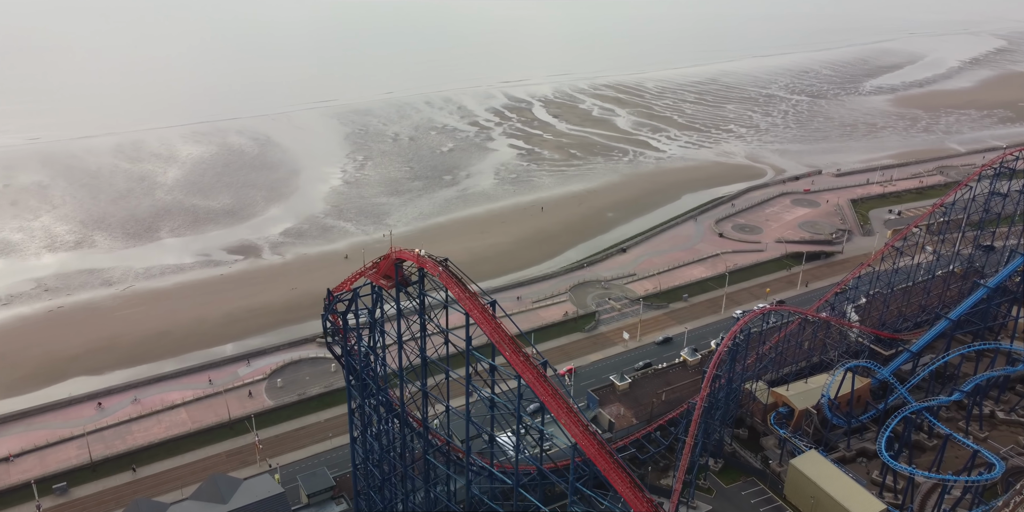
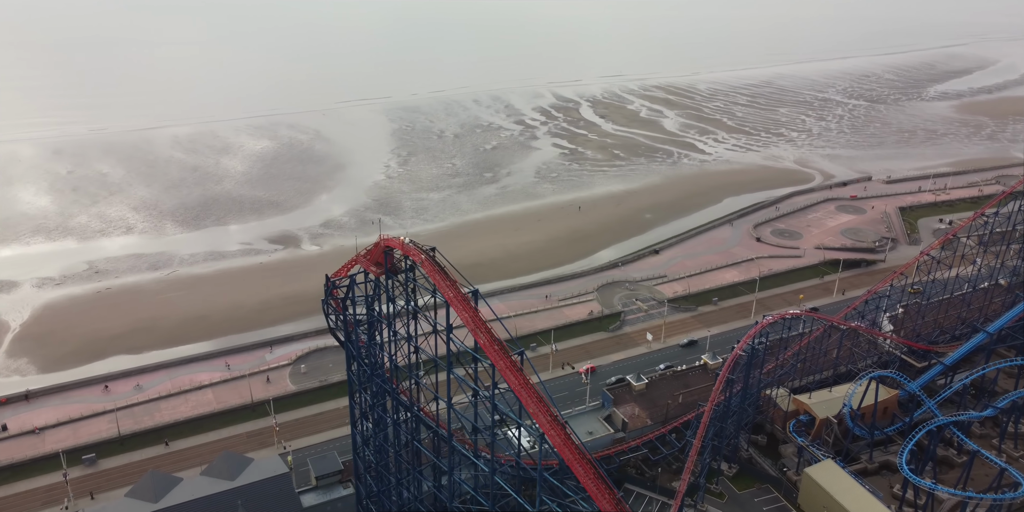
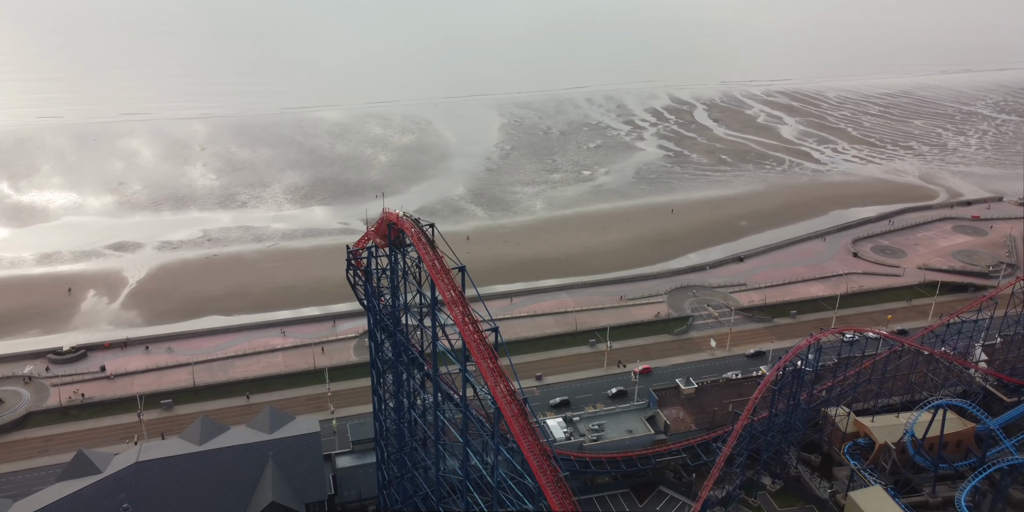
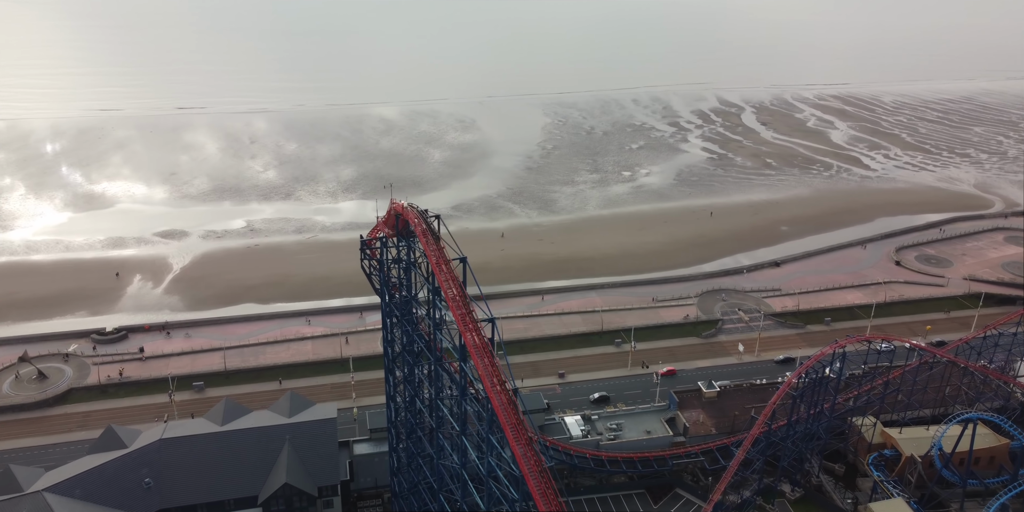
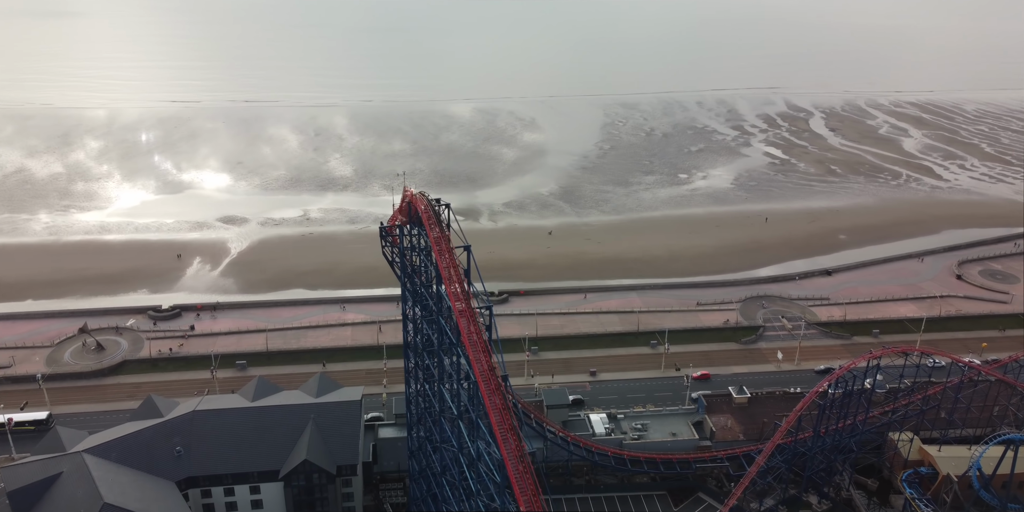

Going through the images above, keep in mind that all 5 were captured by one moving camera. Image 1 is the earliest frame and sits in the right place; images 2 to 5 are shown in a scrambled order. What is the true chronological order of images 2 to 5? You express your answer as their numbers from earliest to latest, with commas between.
2, 3, 4, 5
